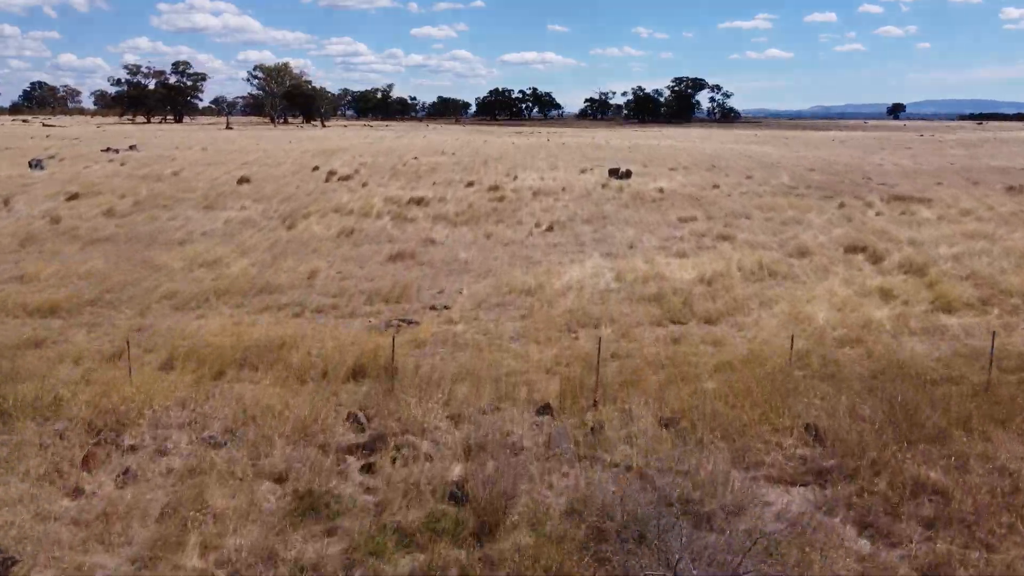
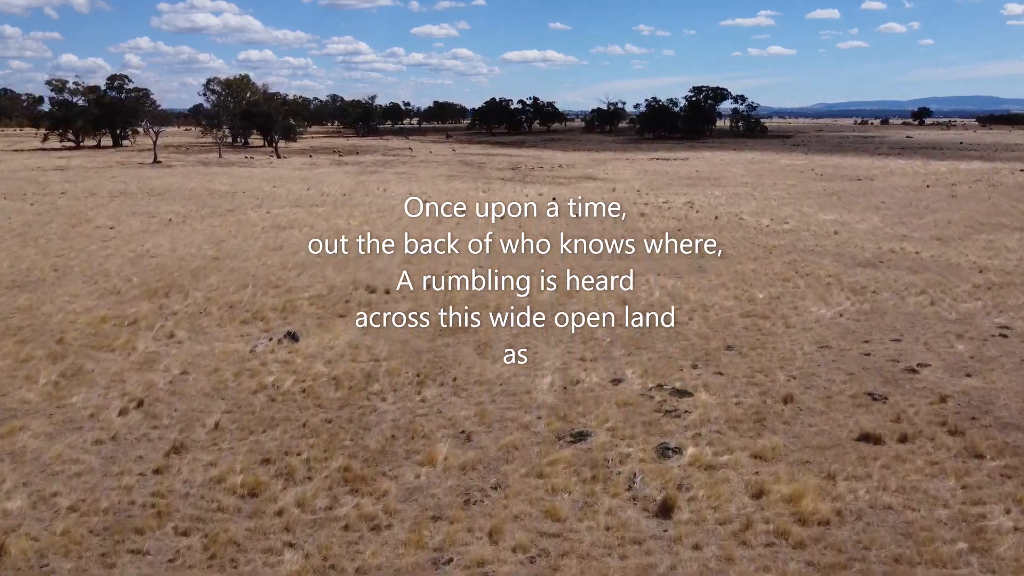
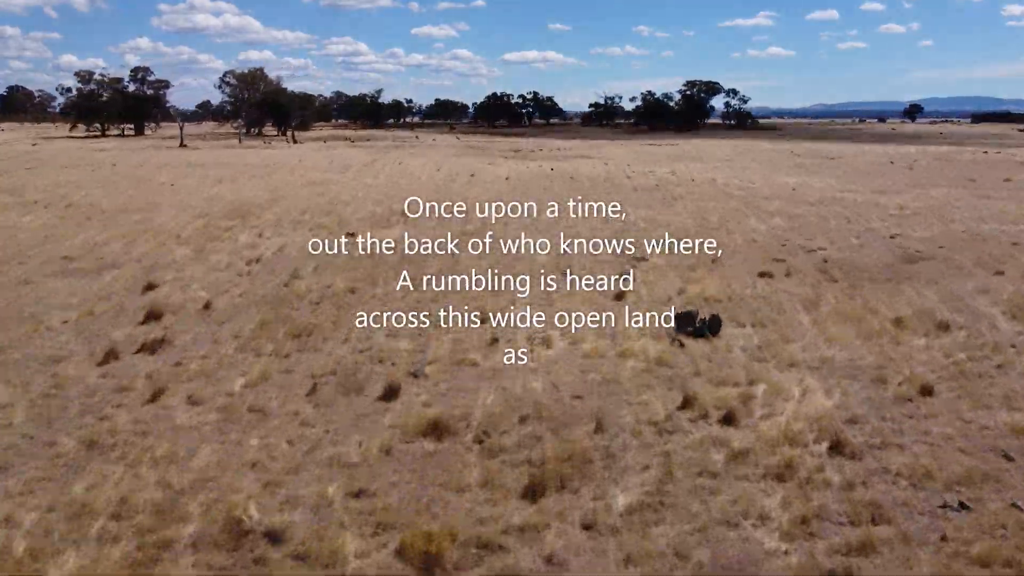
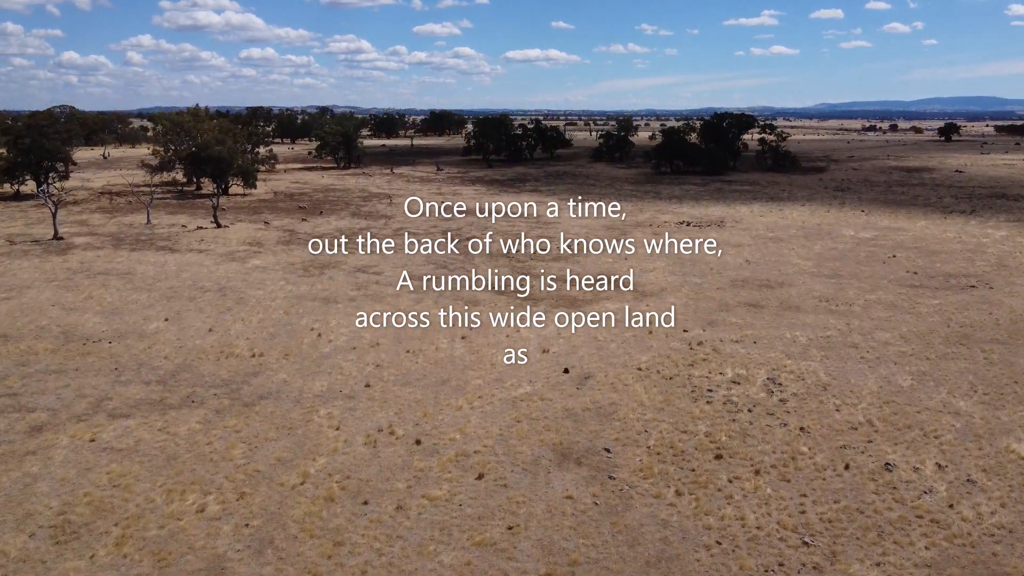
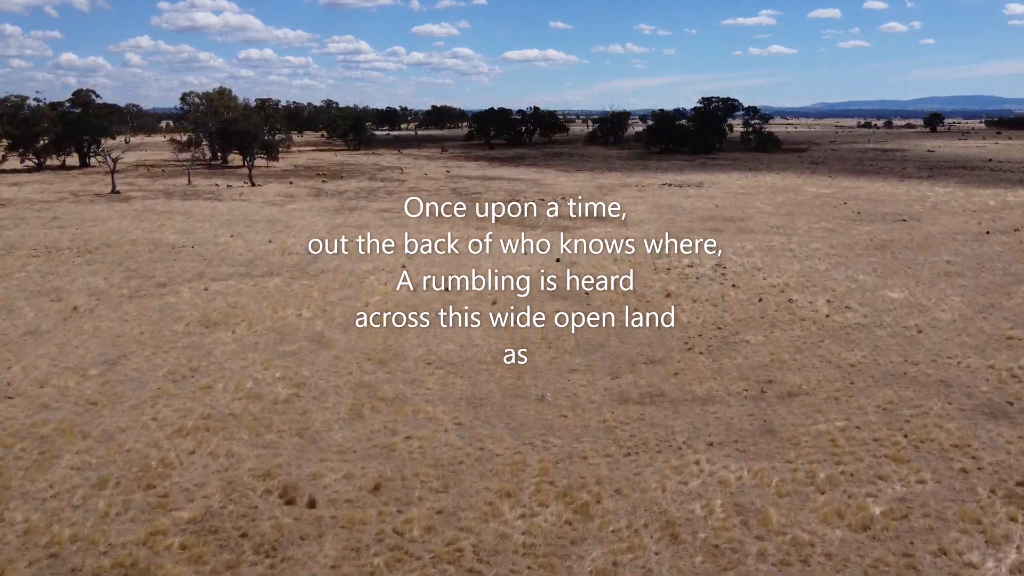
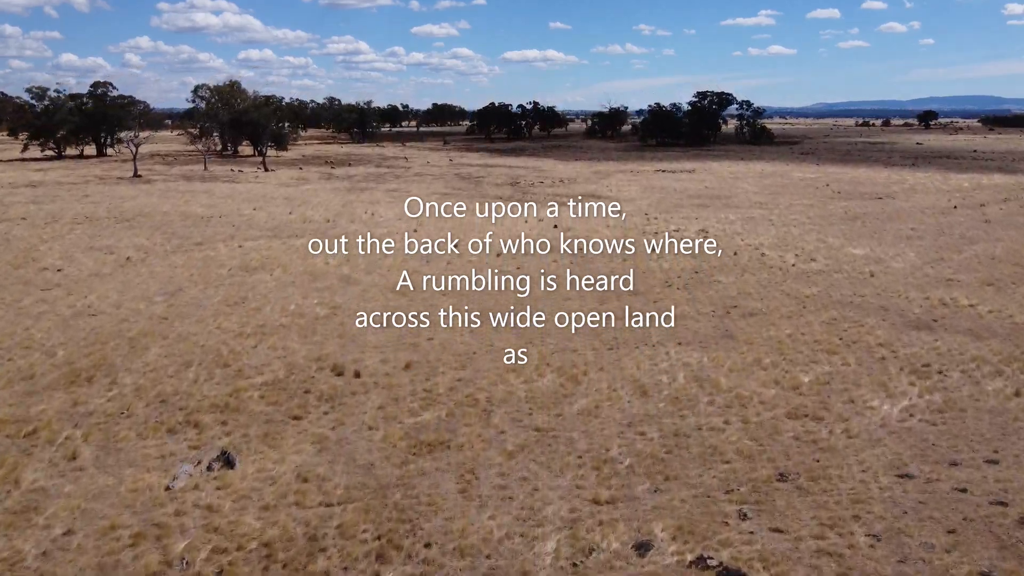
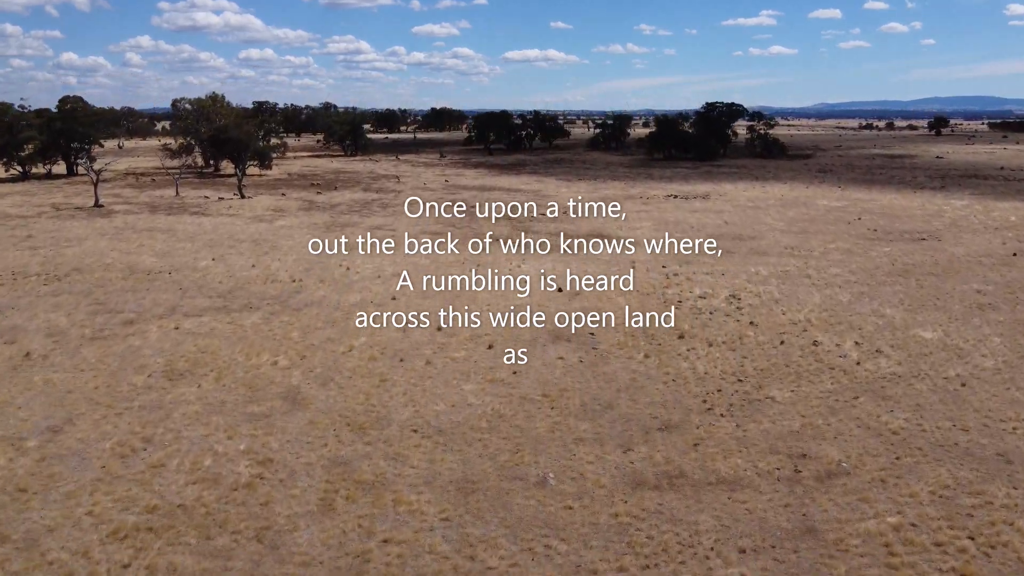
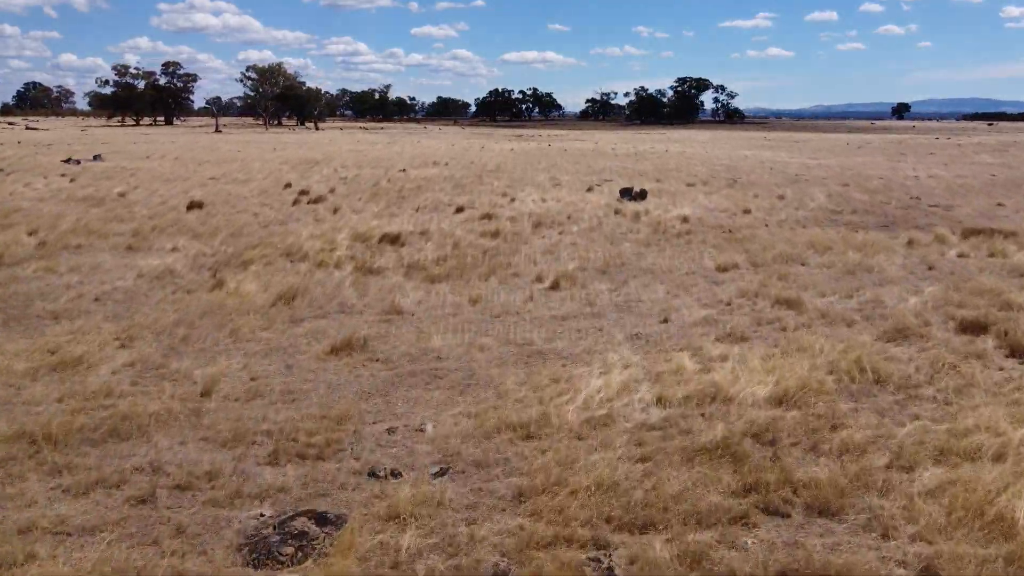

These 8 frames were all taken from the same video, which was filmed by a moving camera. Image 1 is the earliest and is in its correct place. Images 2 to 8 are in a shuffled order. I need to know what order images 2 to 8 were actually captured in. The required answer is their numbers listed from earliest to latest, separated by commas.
8, 3, 2, 6, 5, 7, 4
